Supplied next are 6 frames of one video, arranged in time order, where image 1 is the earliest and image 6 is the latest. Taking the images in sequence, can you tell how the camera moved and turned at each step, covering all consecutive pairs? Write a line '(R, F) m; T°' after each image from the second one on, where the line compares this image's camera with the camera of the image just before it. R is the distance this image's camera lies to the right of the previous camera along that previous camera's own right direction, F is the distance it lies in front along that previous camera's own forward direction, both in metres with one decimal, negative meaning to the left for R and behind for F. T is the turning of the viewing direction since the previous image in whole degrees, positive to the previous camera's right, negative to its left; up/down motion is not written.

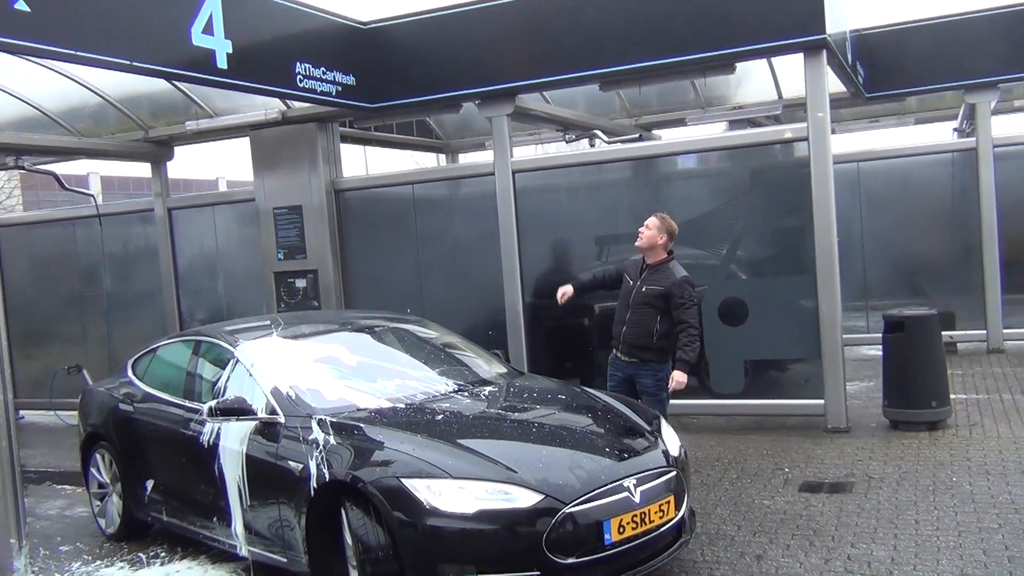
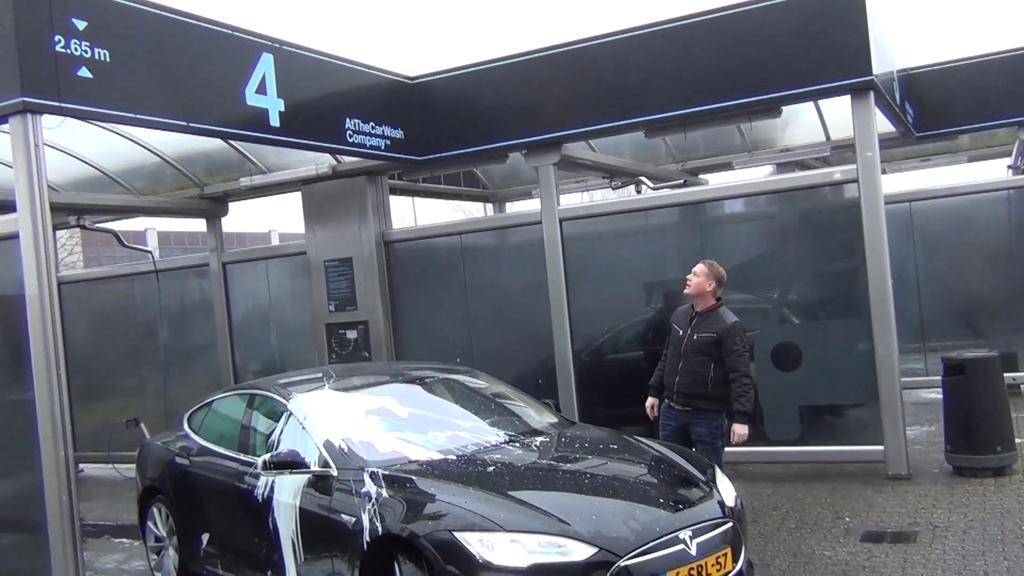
(-0.1, 0.0) m; -3°
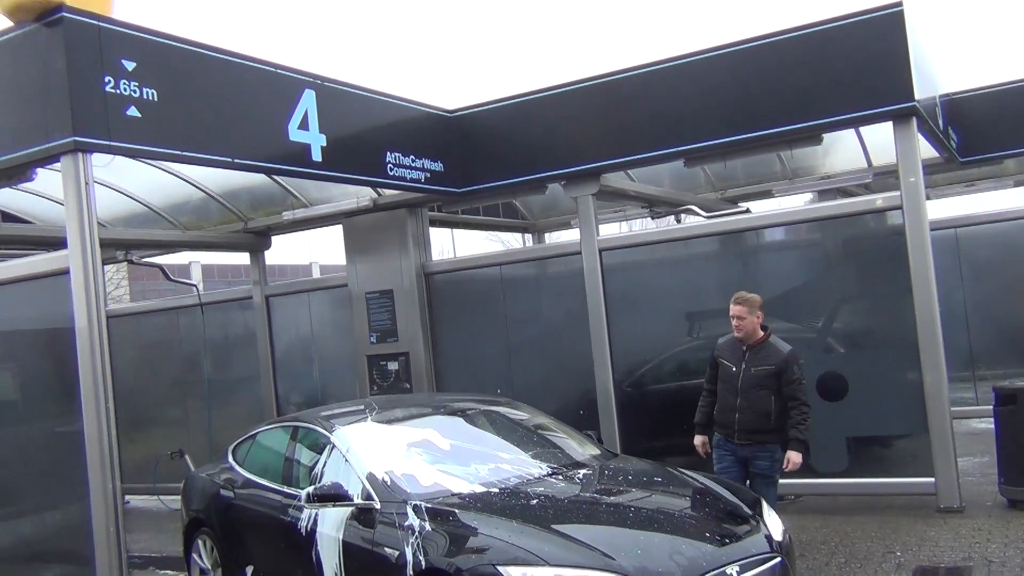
(-0.1, 0.0) m; -2°
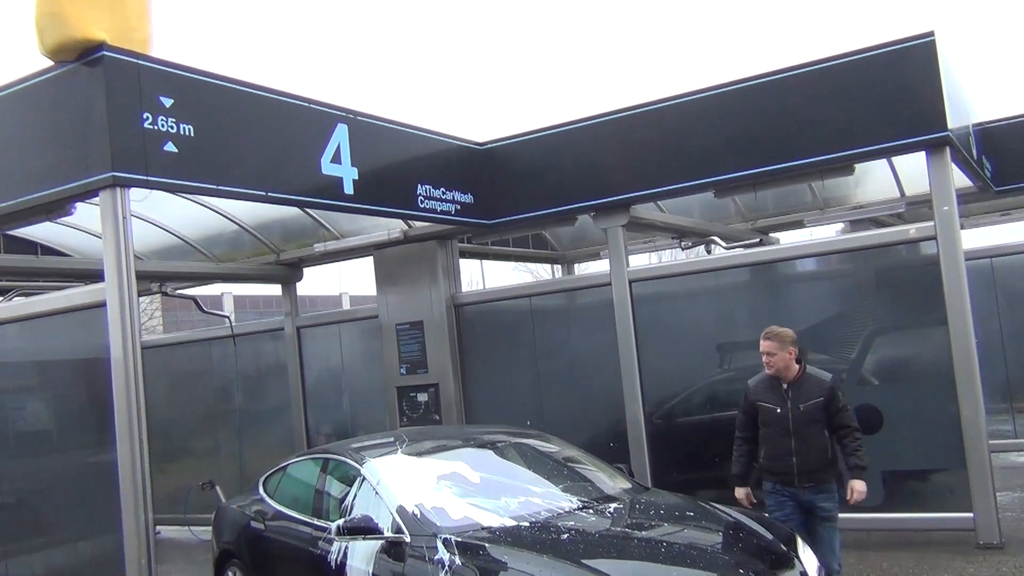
(0.0, 0.0) m; -2°
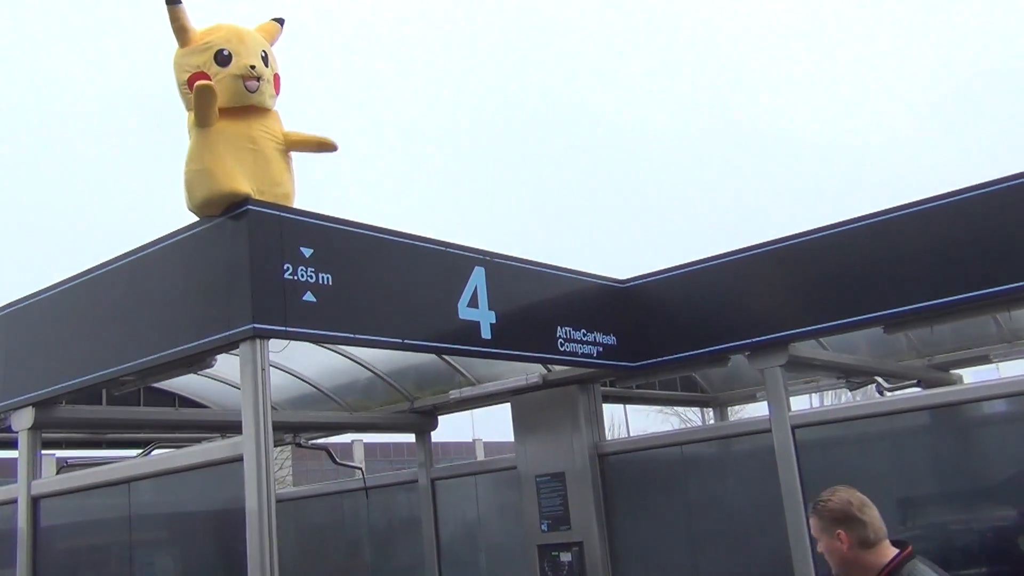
(-0.3, +0.4) m; -7°
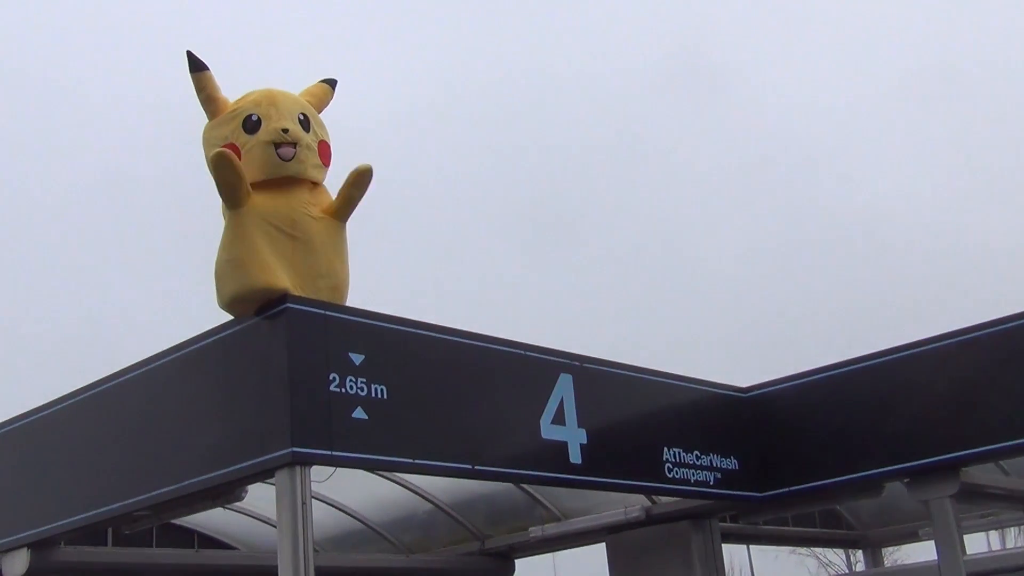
(-0.4, +1.3) m; -2°
